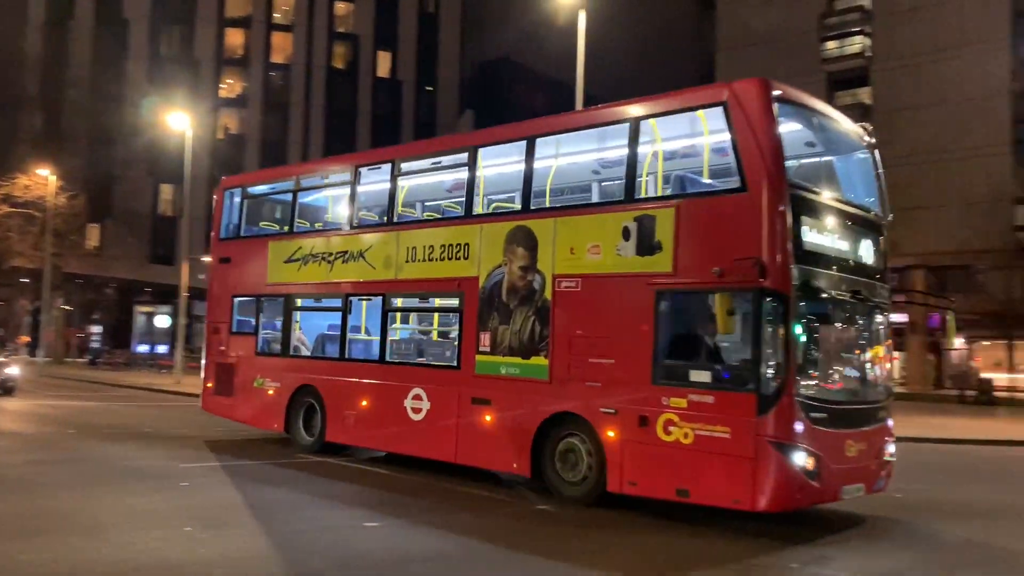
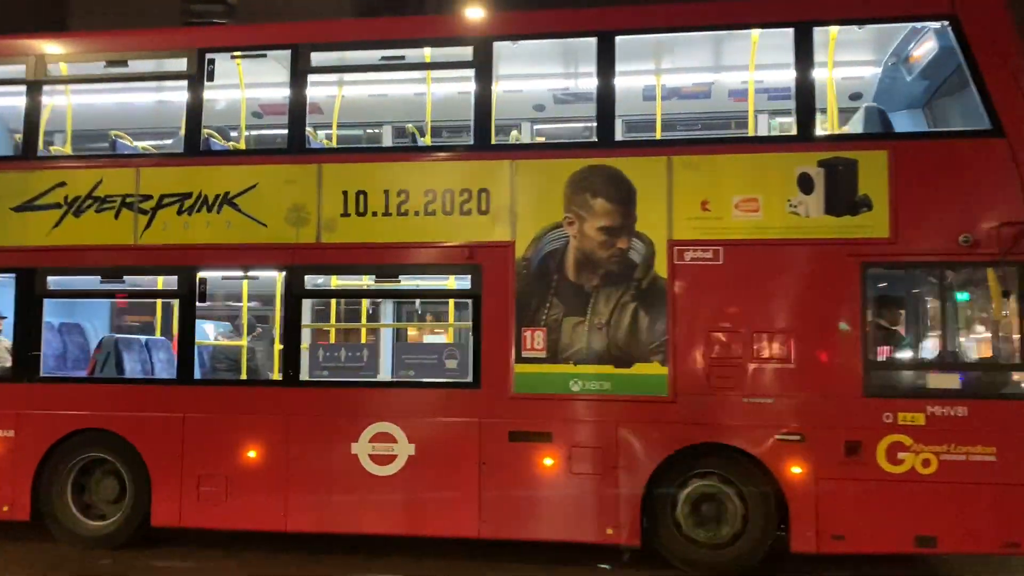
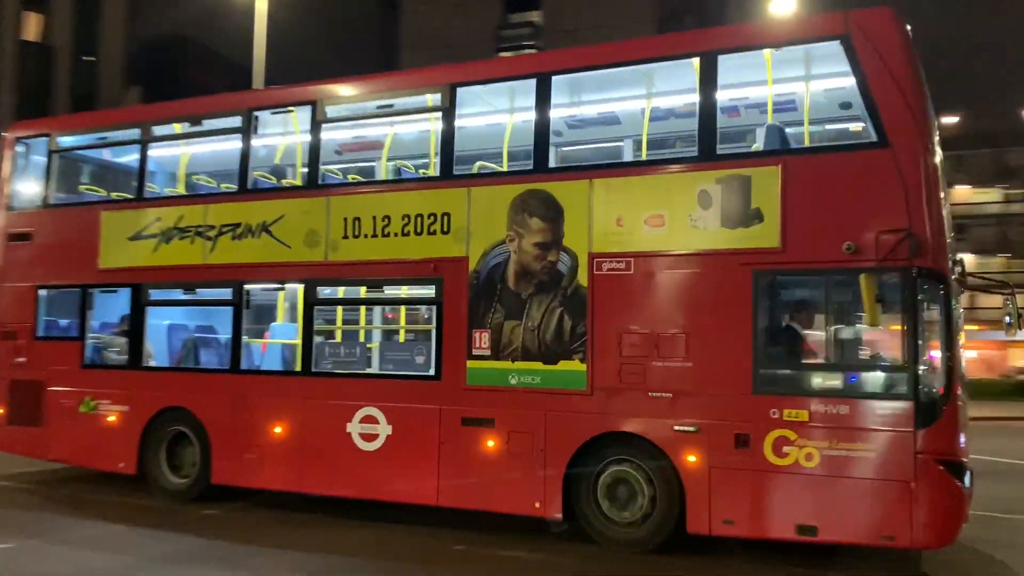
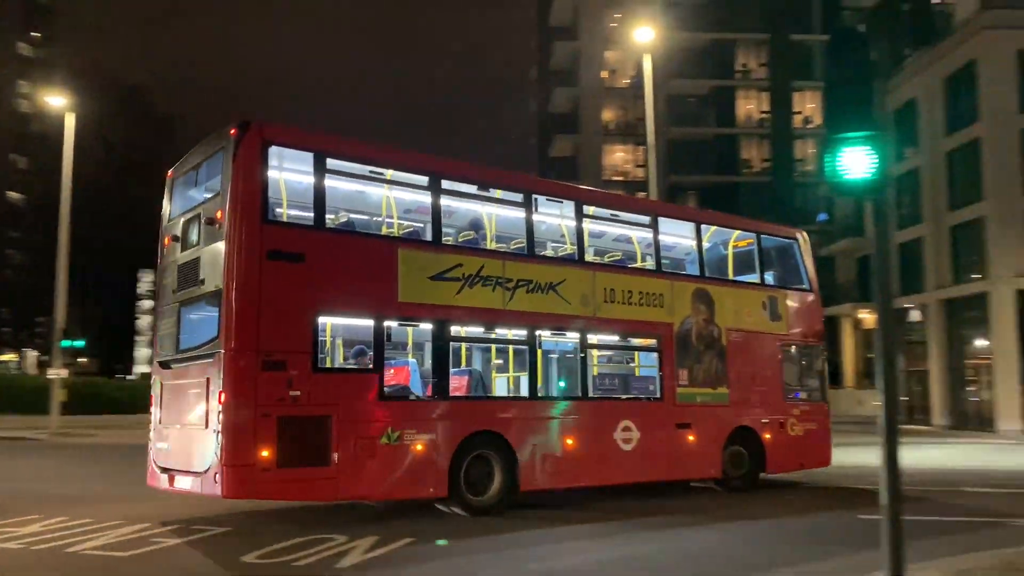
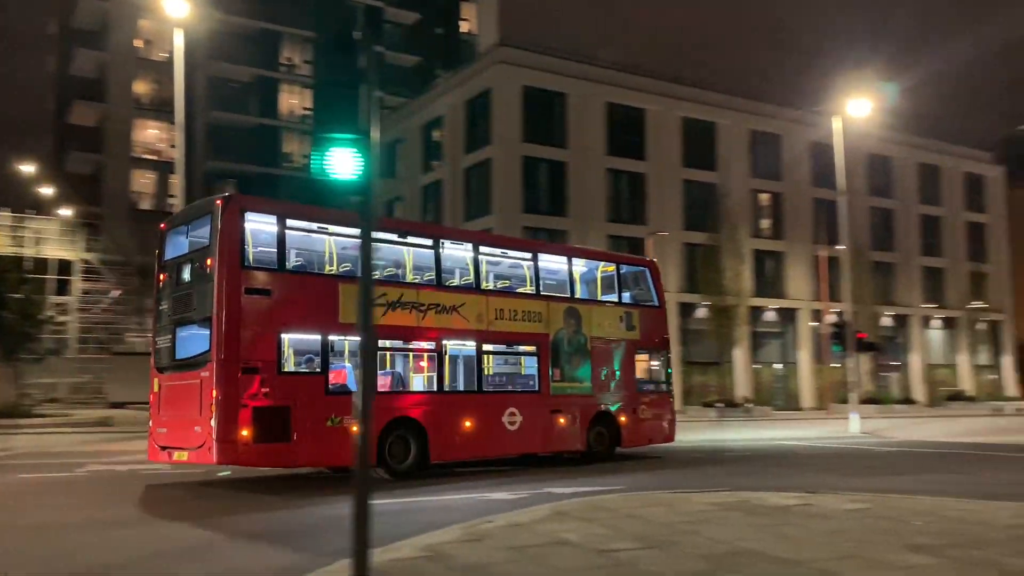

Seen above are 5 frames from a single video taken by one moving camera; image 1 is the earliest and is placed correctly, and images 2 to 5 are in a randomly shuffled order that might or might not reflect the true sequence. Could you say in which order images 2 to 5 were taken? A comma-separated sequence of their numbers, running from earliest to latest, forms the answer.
3, 2, 4, 5
